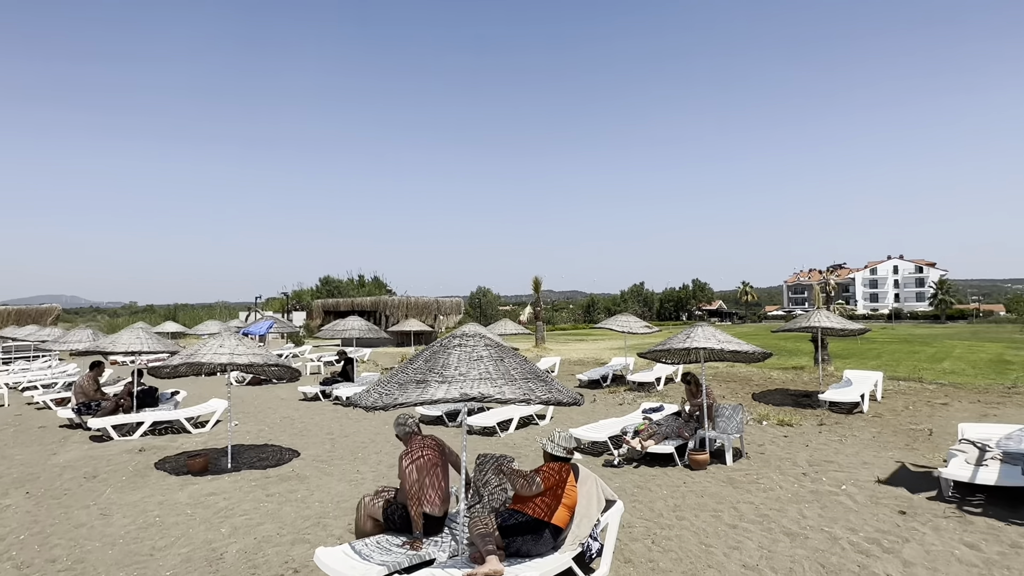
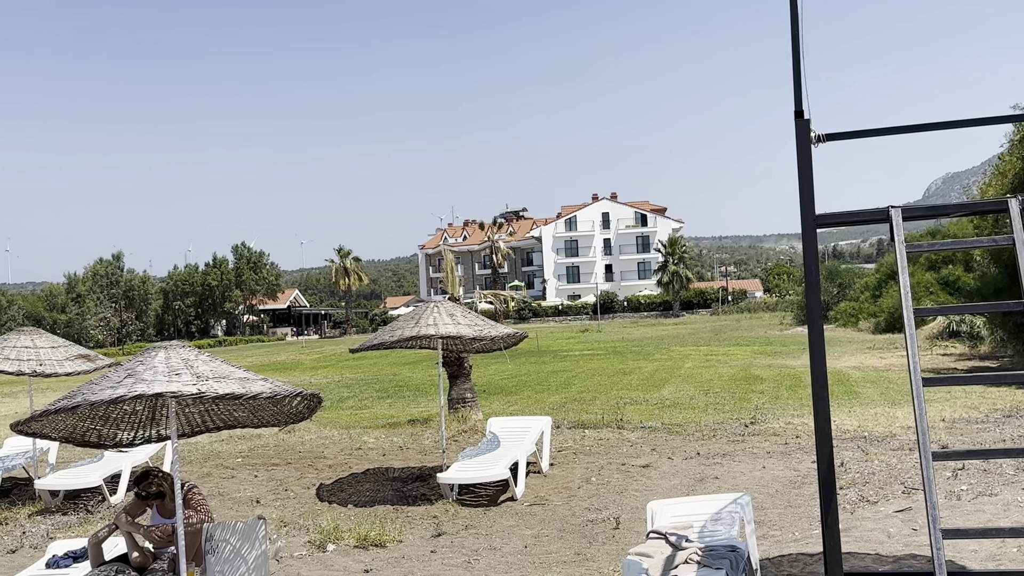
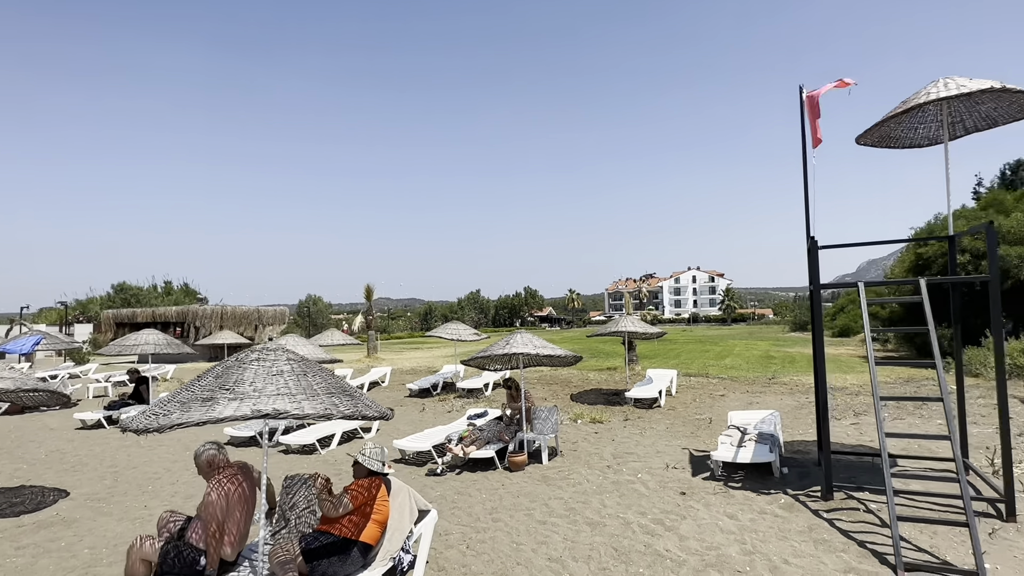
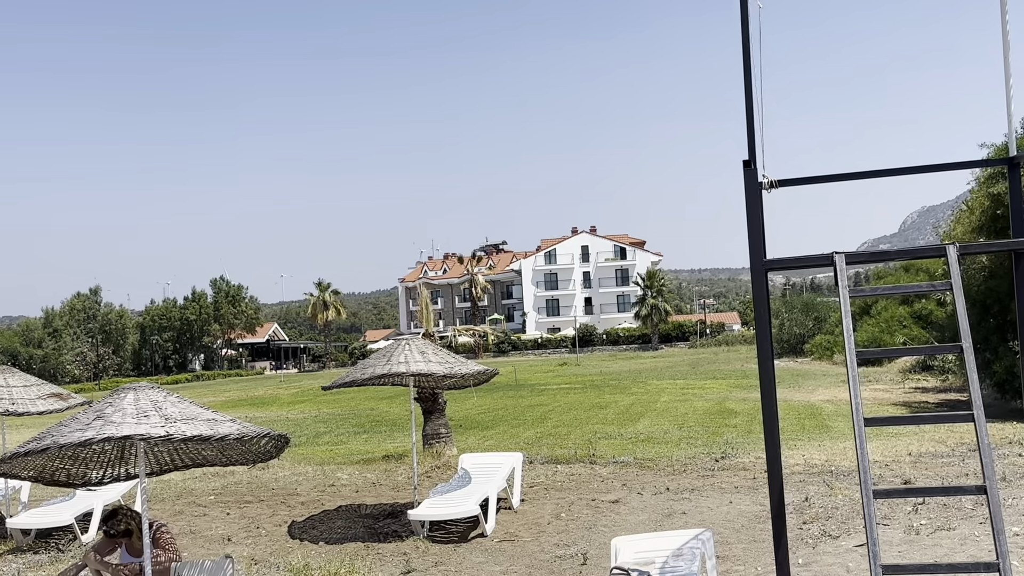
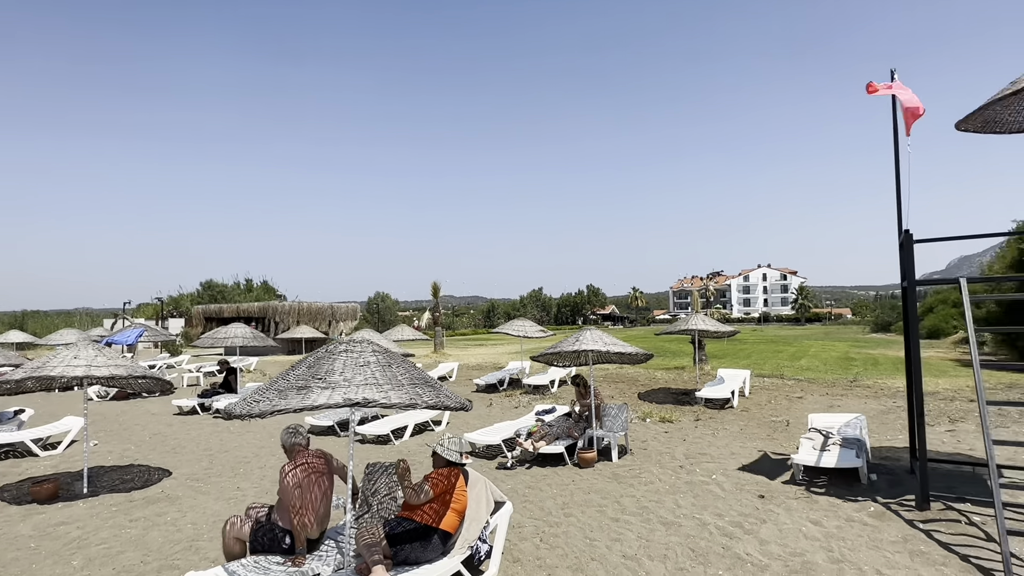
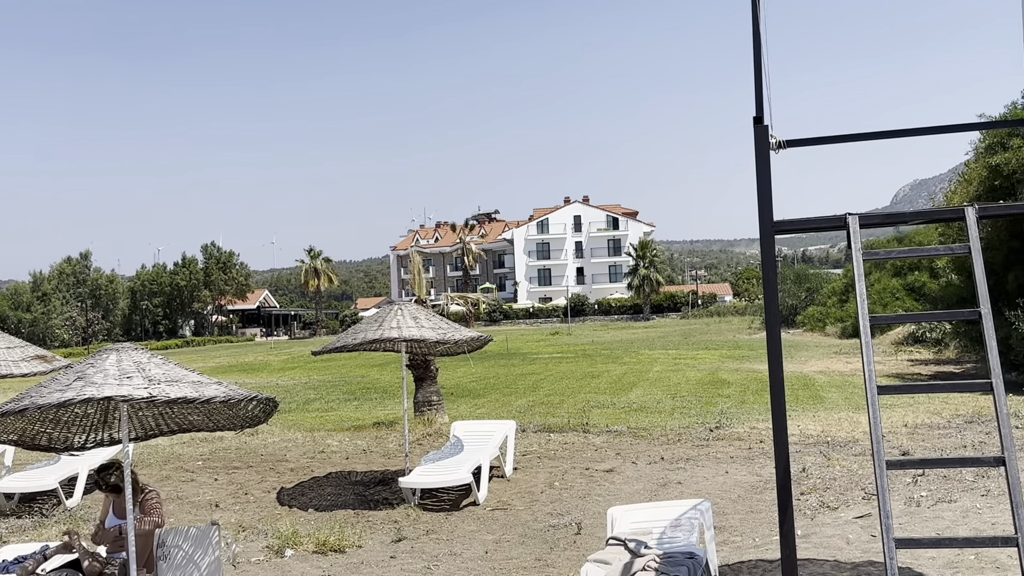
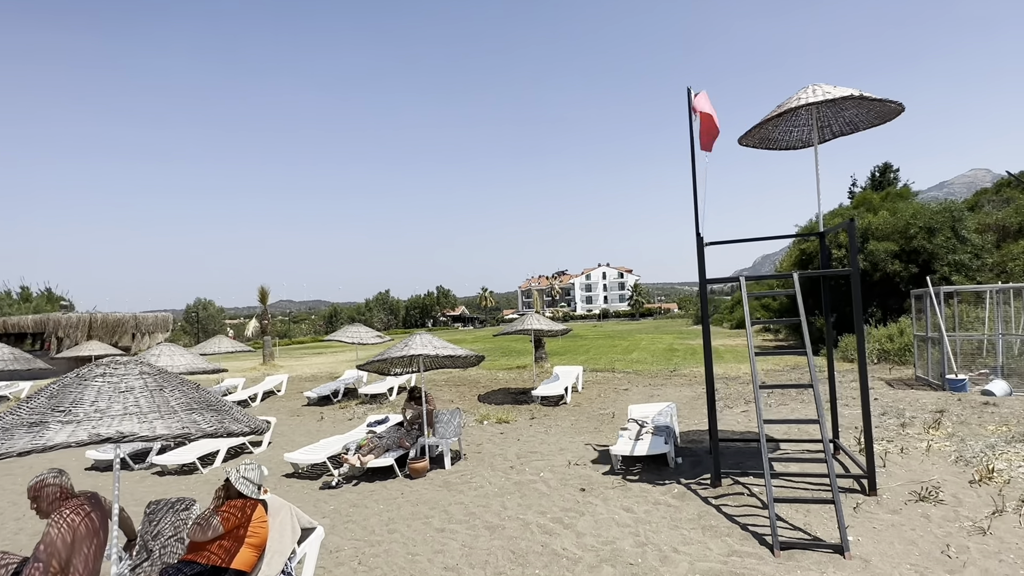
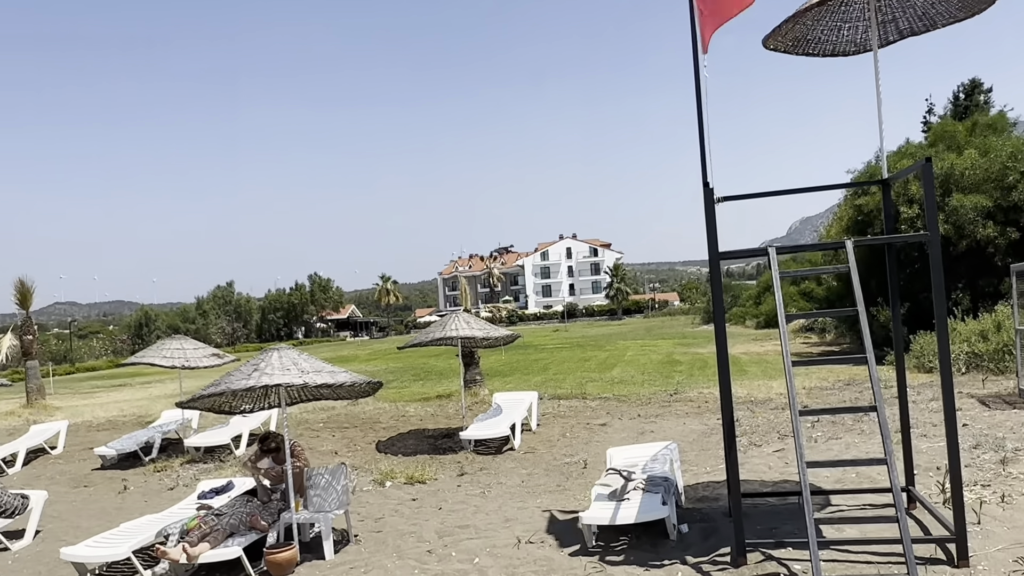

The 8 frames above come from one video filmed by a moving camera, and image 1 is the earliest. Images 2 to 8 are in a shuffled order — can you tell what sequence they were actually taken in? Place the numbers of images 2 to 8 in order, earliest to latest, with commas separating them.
5, 3, 7, 8, 4, 2, 6
